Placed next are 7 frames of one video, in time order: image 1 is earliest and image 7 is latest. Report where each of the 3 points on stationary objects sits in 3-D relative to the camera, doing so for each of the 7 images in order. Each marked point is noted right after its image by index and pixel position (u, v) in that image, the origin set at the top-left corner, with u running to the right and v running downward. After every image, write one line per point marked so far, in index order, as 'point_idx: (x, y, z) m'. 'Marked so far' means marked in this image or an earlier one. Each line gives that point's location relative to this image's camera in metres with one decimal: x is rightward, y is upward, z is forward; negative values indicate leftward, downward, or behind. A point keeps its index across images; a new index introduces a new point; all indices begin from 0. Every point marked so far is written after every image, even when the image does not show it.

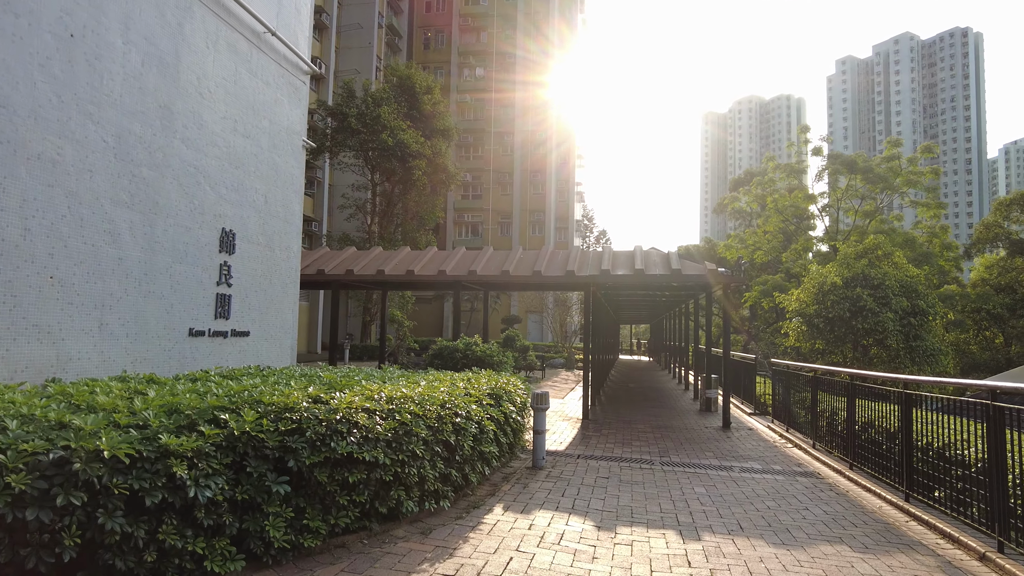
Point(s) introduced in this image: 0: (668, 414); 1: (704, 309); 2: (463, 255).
0: (+3.1, -2.5, +12.9) m
1: (+4.7, -0.5, +15.9) m
2: (-1.0, +0.7, +13.4) m
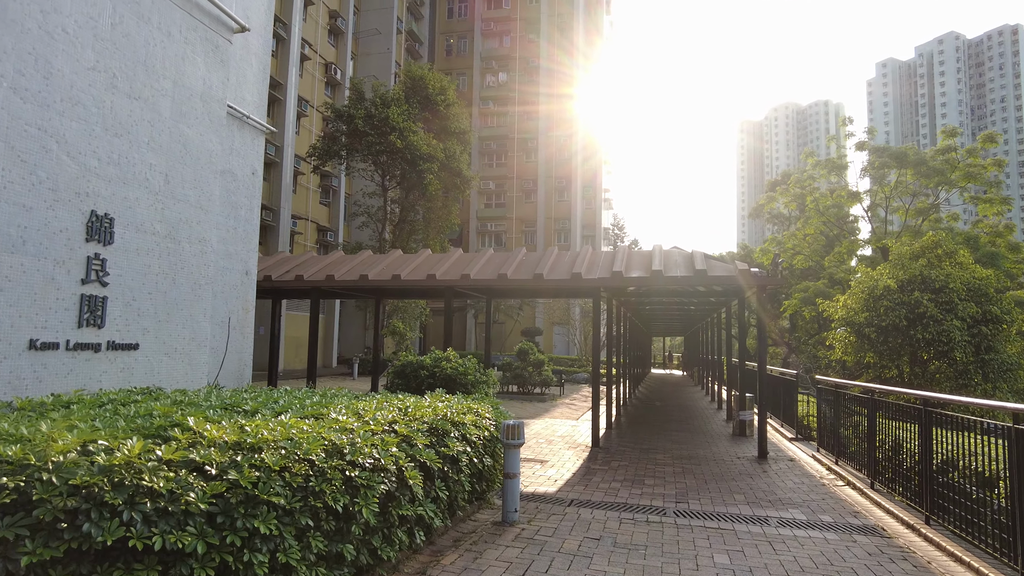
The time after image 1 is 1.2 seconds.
0: (+3.1, -2.6, +11.1) m
1: (+4.9, -0.7, +14.1) m
2: (-1.0, +0.6, +11.9) m
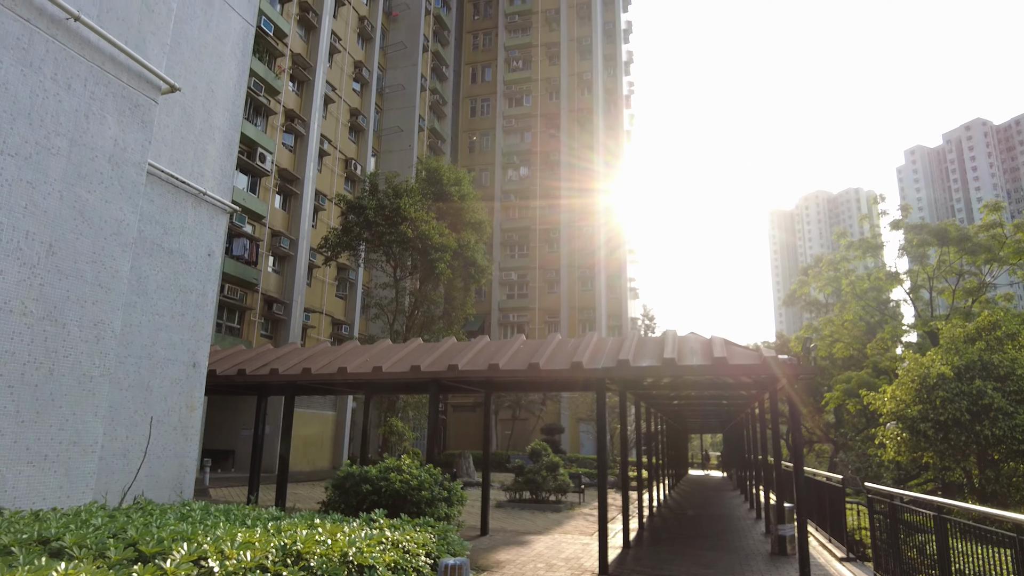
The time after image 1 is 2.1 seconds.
0: (+3.0, -3.9, +9.3) m
1: (+4.9, -2.4, +12.5) m
2: (-1.0, -1.0, +10.8) m
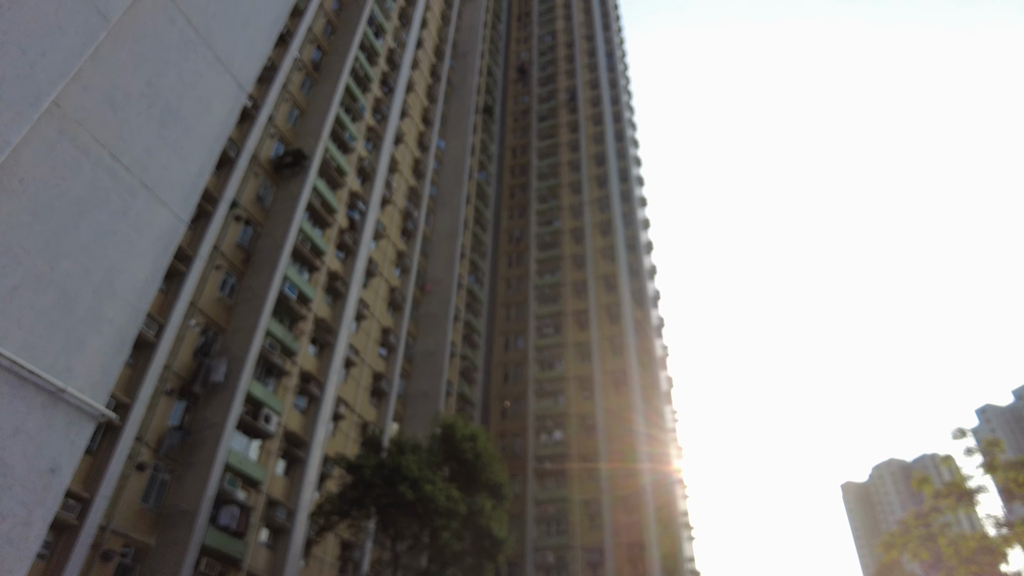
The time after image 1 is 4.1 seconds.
0: (+2.6, -5.9, +5.1) m
1: (+4.7, -5.8, +8.5) m
2: (-1.3, -4.0, +7.9) m
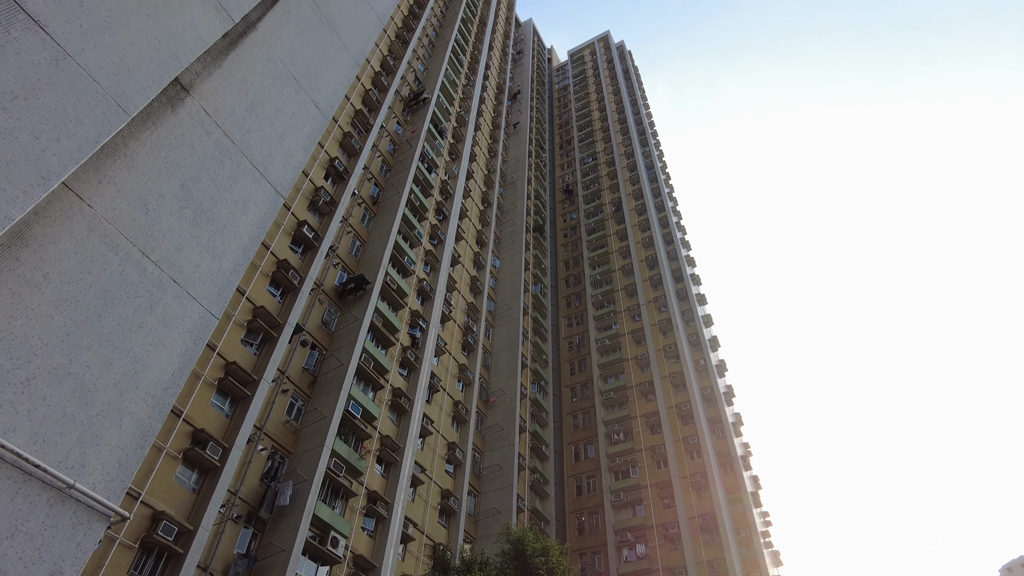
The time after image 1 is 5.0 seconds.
0: (+3.2, -5.9, +3.7) m
1: (+5.7, -6.1, +6.9) m
2: (-0.6, -4.9, +7.2) m
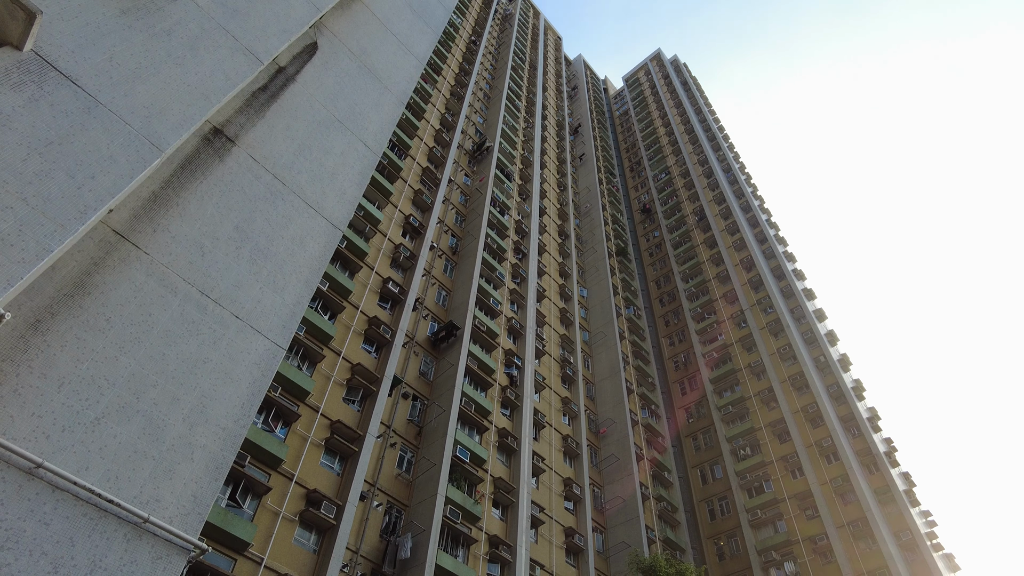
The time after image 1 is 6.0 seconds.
0: (+4.1, -4.8, +2.4) m
1: (+7.0, -4.7, +5.1) m
2: (+0.8, -4.6, +6.4) m
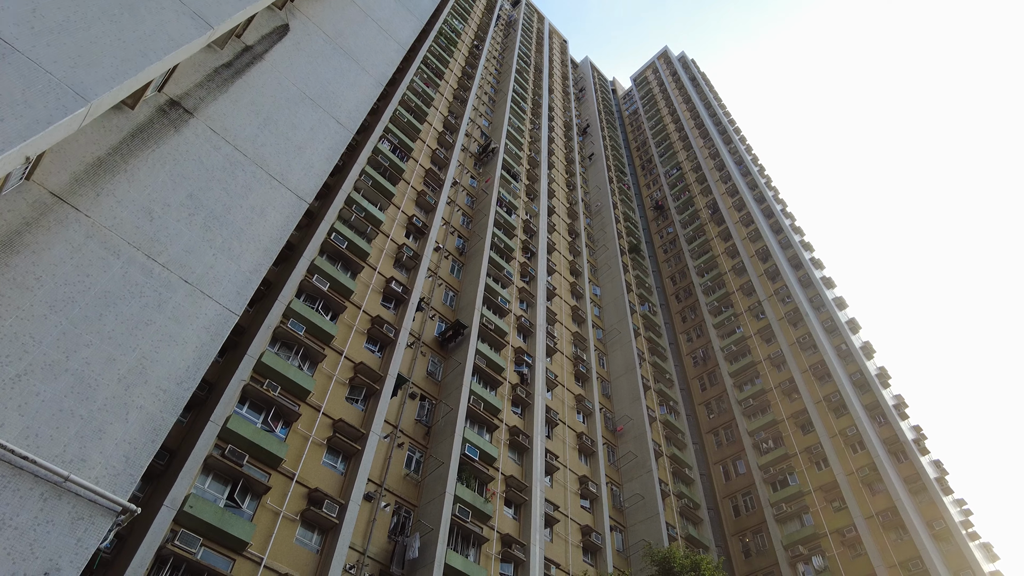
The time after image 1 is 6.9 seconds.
0: (+3.6, -3.9, +1.8) m
1: (+6.6, -3.8, +4.4) m
2: (+0.5, -4.0, +5.9) m
